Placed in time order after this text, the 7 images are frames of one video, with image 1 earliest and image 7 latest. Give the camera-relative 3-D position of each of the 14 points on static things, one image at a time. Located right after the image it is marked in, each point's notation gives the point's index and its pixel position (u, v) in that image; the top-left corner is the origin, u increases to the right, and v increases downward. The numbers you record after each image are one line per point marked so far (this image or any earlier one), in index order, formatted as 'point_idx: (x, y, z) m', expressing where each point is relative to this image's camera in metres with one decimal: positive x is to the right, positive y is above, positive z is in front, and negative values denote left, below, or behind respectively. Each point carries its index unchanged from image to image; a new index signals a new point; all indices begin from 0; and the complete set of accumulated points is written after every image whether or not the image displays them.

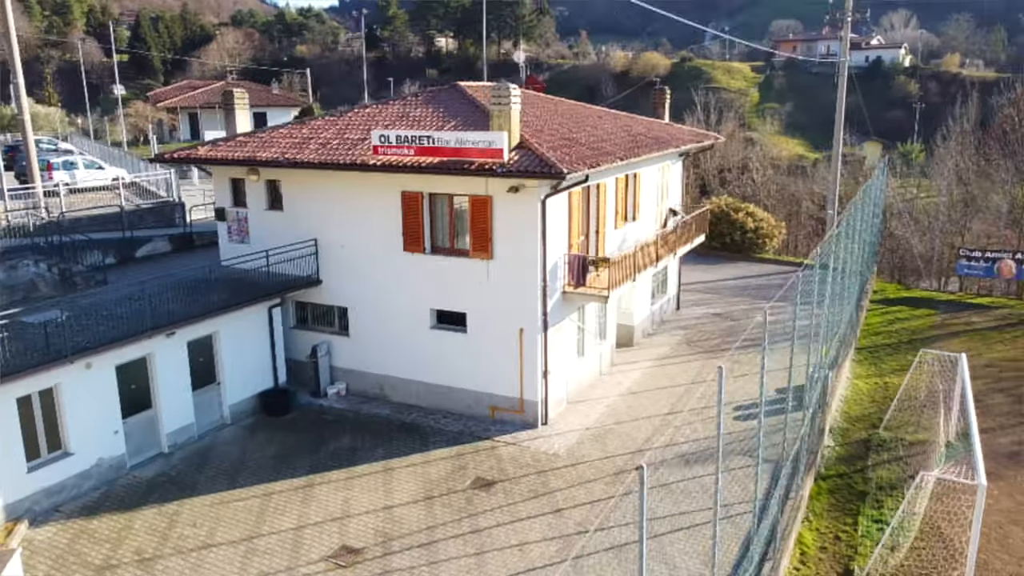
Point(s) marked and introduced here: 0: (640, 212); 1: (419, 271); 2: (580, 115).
0: (+2.8, +1.6, +17.3) m
1: (-1.6, +0.3, +13.9) m
2: (+1.4, +3.6, +17.1) m
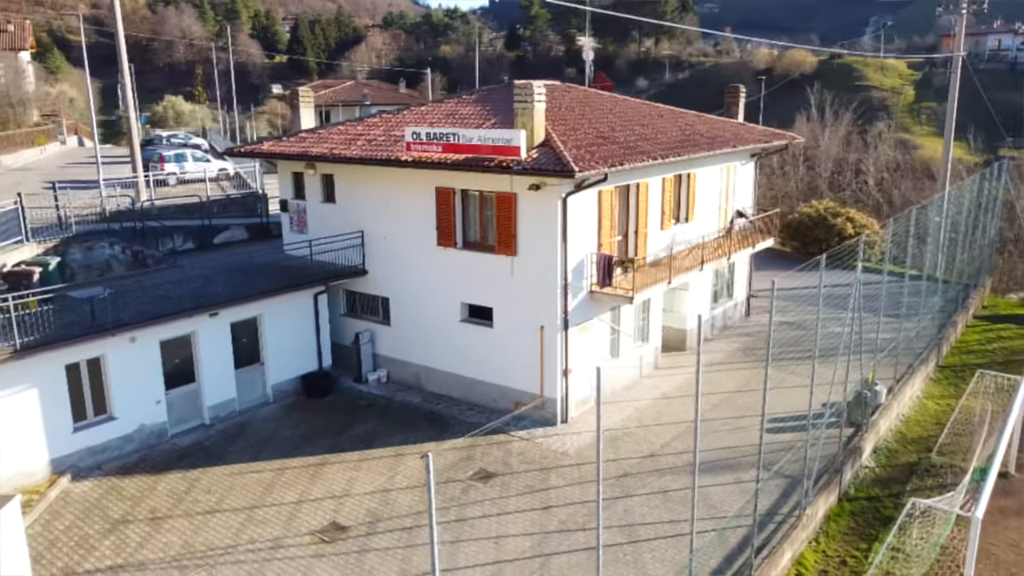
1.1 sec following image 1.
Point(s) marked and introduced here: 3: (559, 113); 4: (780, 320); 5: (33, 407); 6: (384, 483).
0: (+3.8, +1.6, +16.9) m
1: (-1.1, +0.4, +14.3) m
2: (+2.6, +3.6, +16.8) m
3: (+0.9, +3.2, +15.0) m
4: (+6.6, -0.8, +19.8) m
5: (-6.7, -1.7, +11.3) m
6: (-1.9, -2.8, +11.8) m
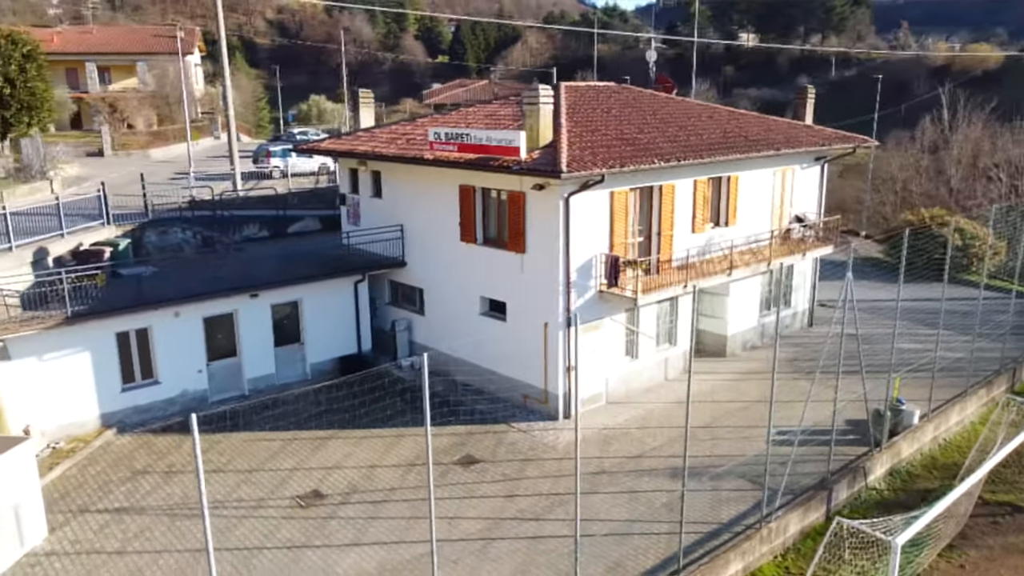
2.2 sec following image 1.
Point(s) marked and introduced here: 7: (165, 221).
0: (+4.6, +1.4, +16.5) m
1: (-0.7, +0.5, +14.9) m
2: (+3.5, +3.6, +16.7) m
3: (+1.4, +3.3, +15.2) m
4: (+7.8, -1.0, +18.9) m
5: (-6.9, -1.3, +13.1) m
6: (-2.1, -2.7, +12.6) m
7: (-7.6, +1.5, +17.6) m
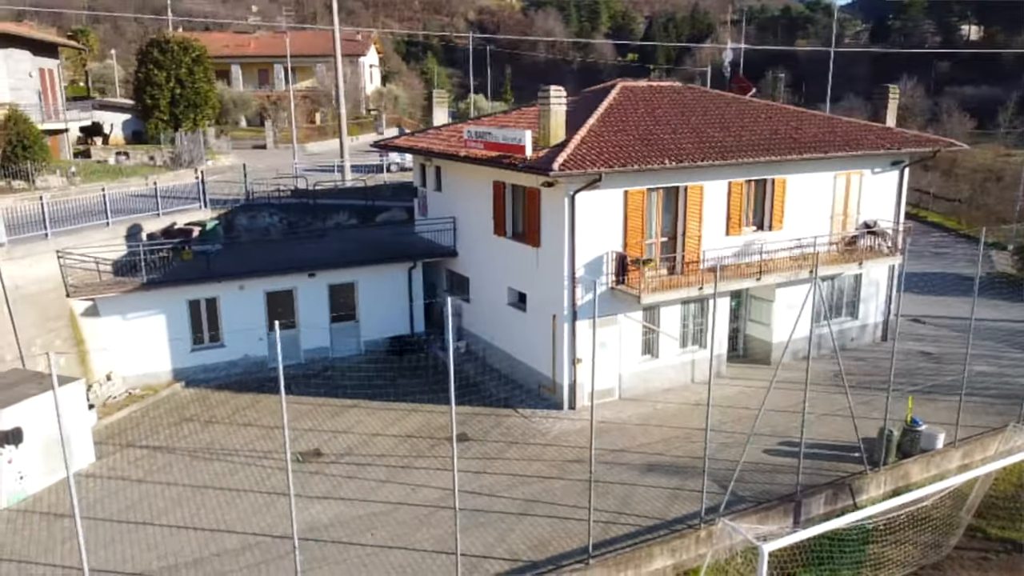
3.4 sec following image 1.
0: (+5.4, +1.3, +16.0) m
1: (-0.2, +0.7, +15.7) m
2: (+4.5, +3.5, +16.4) m
3: (+2.1, +3.3, +15.5) m
4: (+8.9, -1.3, +17.6) m
5: (-6.7, -0.8, +15.4) m
6: (-2.3, -2.4, +13.8) m
7: (-6.2, +2.0, +19.9) m
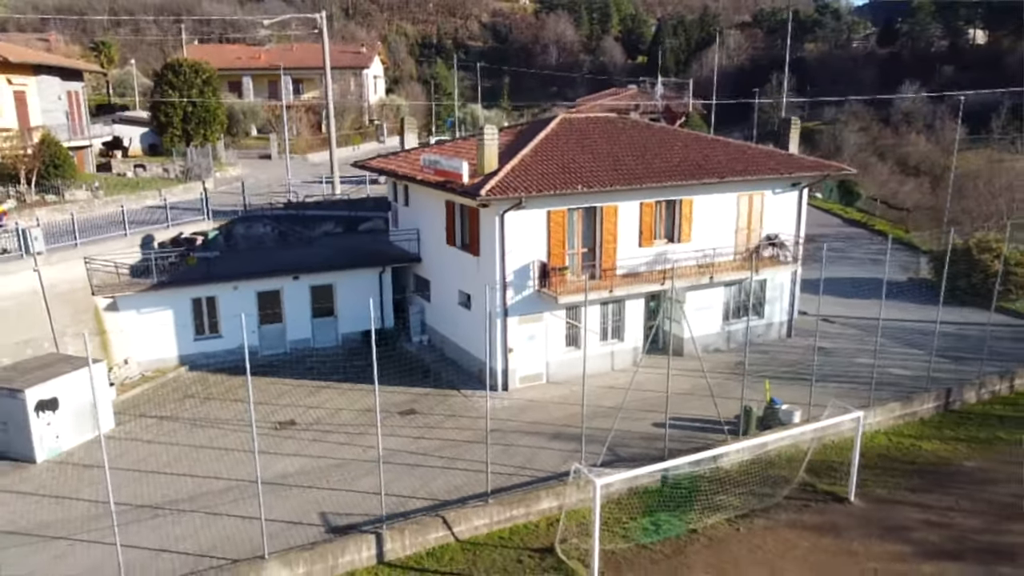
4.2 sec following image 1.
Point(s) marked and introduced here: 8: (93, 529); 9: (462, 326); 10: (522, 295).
0: (+4.3, +1.2, +18.9) m
1: (-1.4, +0.7, +18.8) m
2: (+3.3, +3.4, +19.4) m
3: (+1.0, +3.3, +18.5) m
4: (+7.7, -1.4, +20.5) m
5: (-7.9, -0.8, +18.6) m
6: (-3.5, -2.4, +16.9) m
7: (-7.3, +2.0, +23.0) m
8: (-6.4, -3.6, +12.3) m
9: (-1.1, -0.9, +18.6) m
10: (+0.2, -0.1, +17.1) m
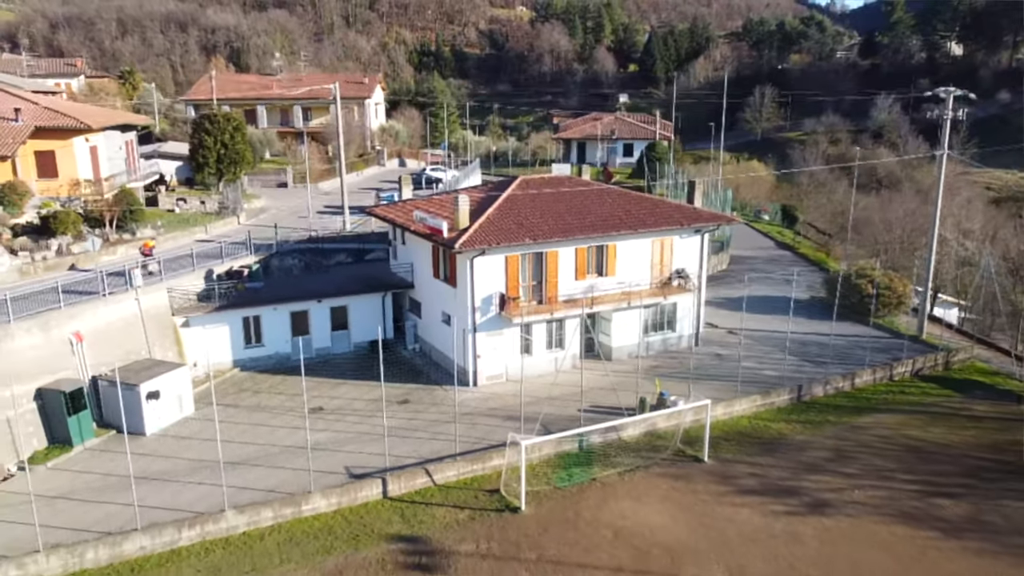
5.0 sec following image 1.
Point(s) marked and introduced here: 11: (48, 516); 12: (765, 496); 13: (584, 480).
0: (+3.3, +0.5, +25.3) m
1: (-2.3, 0.0, +25.1) m
2: (+2.4, +2.7, +25.8) m
3: (0.0, +2.6, +24.9) m
4: (+6.8, -2.1, +26.9) m
5: (-8.9, -1.4, +25.0) m
6: (-4.4, -3.1, +23.3) m
7: (-8.2, +1.4, +29.4) m
8: (-7.3, -4.3, +18.7) m
9: (-2.1, -1.6, +25.0) m
10: (-0.7, -0.8, +23.5) m
11: (-9.7, -4.7, +16.9) m
12: (+5.8, -4.7, +18.4) m
13: (+1.7, -4.5, +19.1) m
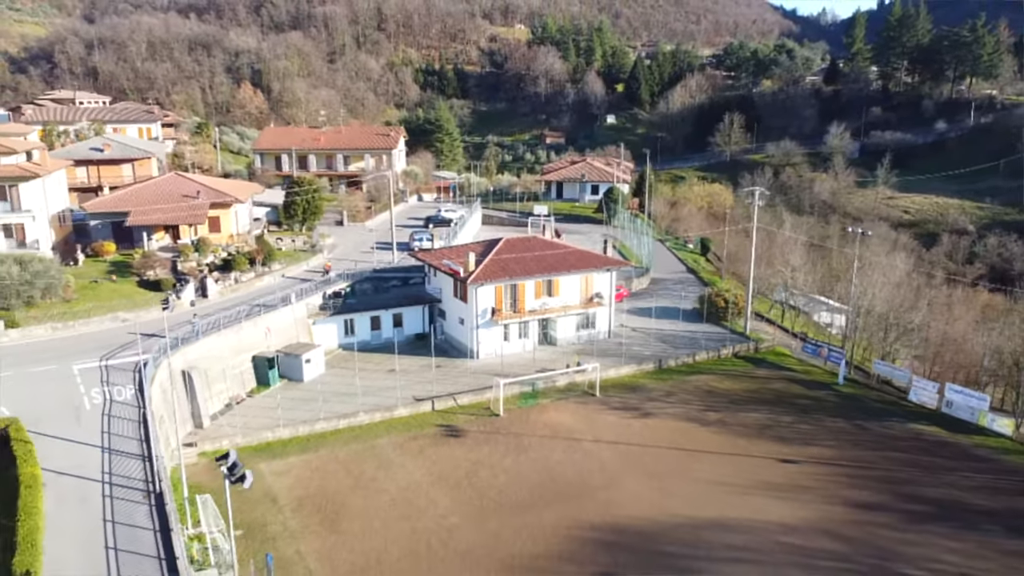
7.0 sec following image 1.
0: (+2.6, -0.3, +43.9) m
1: (-3.0, -0.8, +43.7) m
2: (+1.7, +1.9, +44.4) m
3: (-0.7, +1.7, +43.5) m
4: (+6.1, -3.0, +45.5) m
5: (-9.6, -2.2, +43.5) m
6: (-5.2, -3.9, +41.9) m
7: (-8.9, +0.6, +48.0) m
8: (-8.1, -5.1, +37.3) m
9: (-2.8, -2.4, +43.6) m
10: (-1.4, -1.7, +42.1) m
11: (-10.4, -5.5, +35.5) m
12: (+5.1, -5.6, +37.0) m
13: (+1.0, -5.4, +37.7) m
